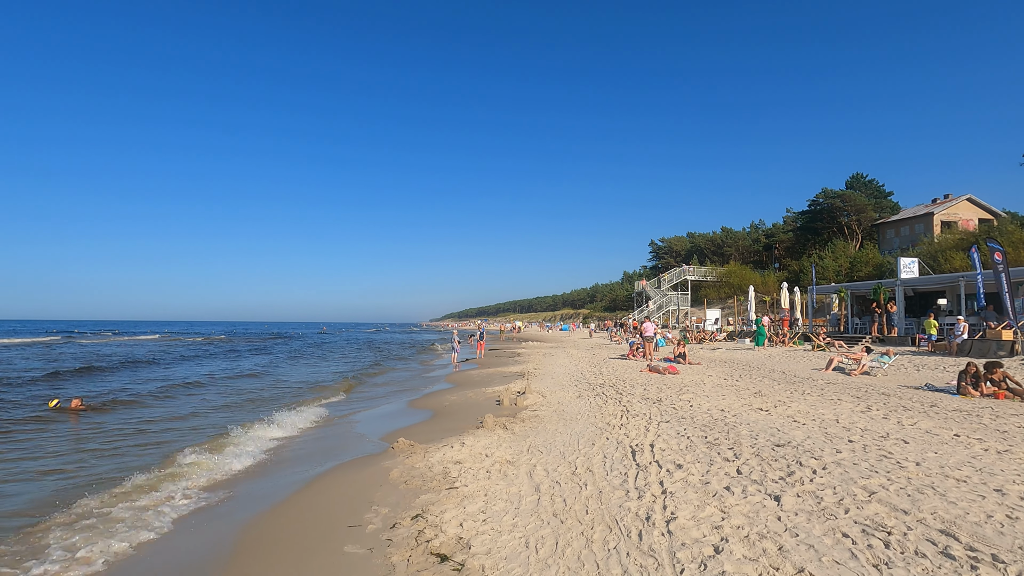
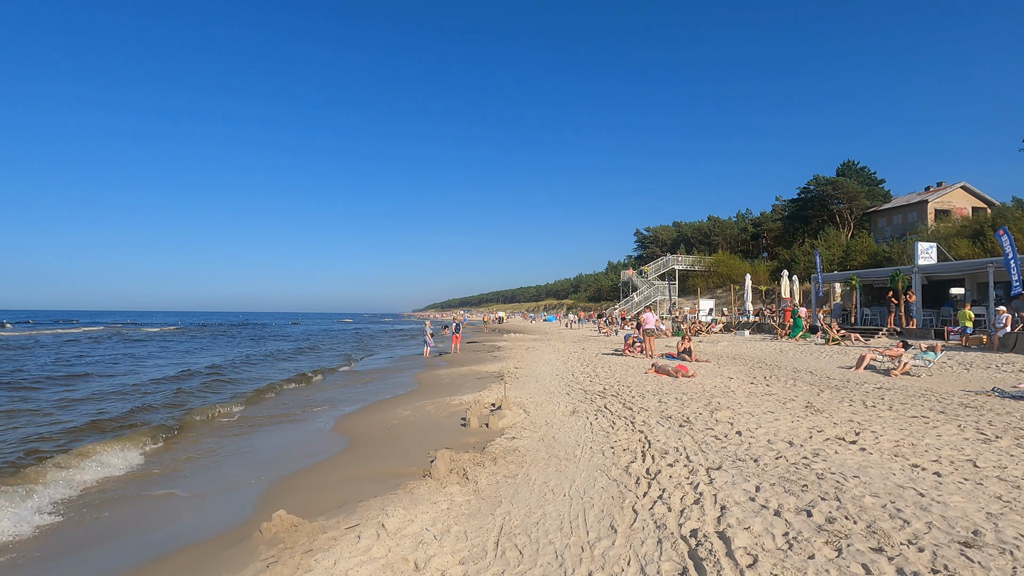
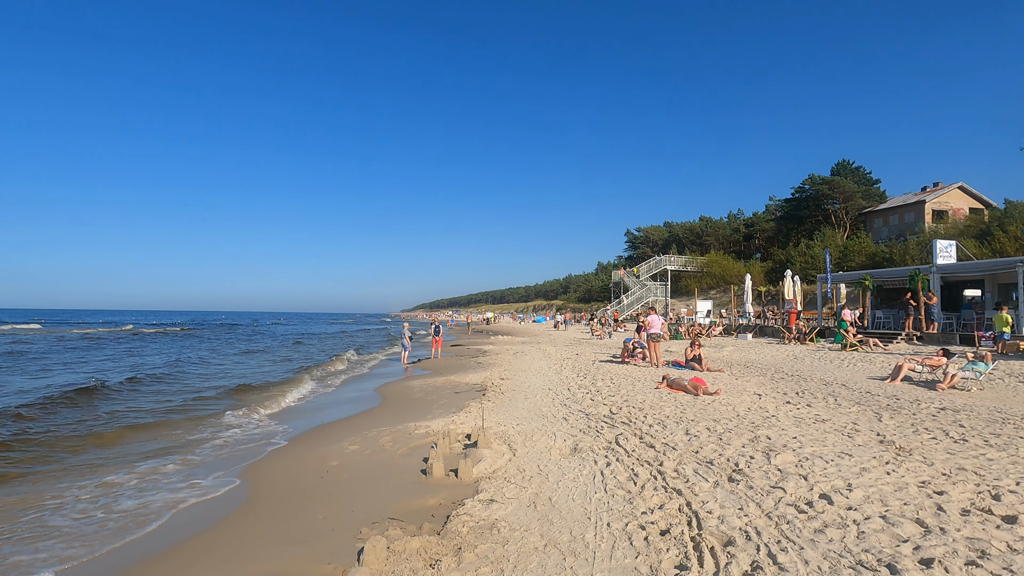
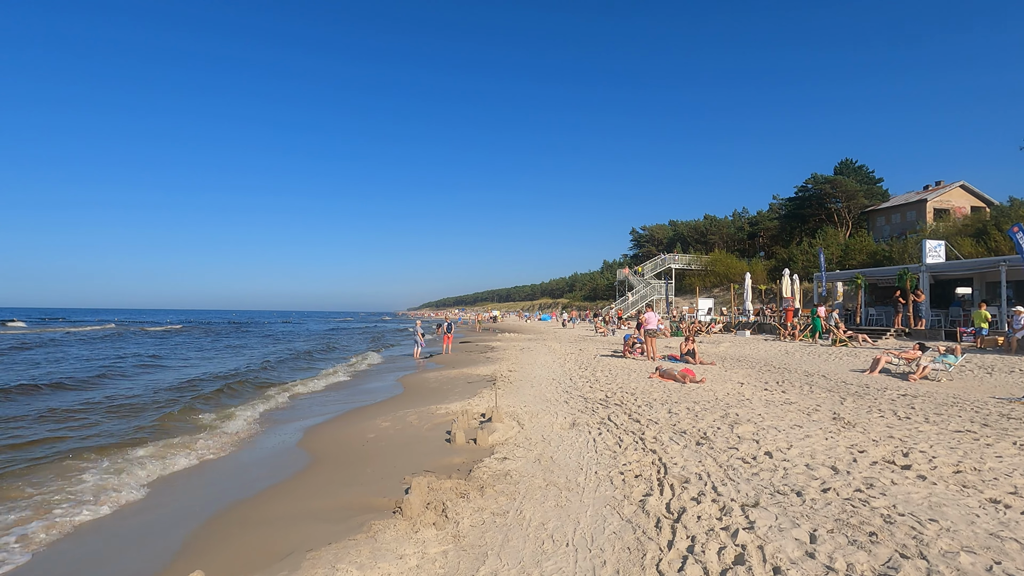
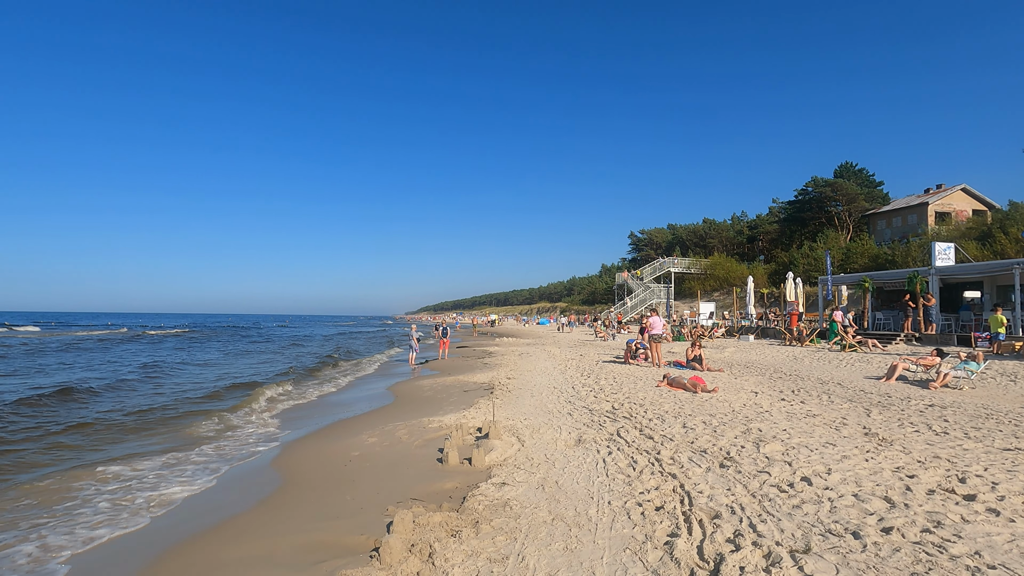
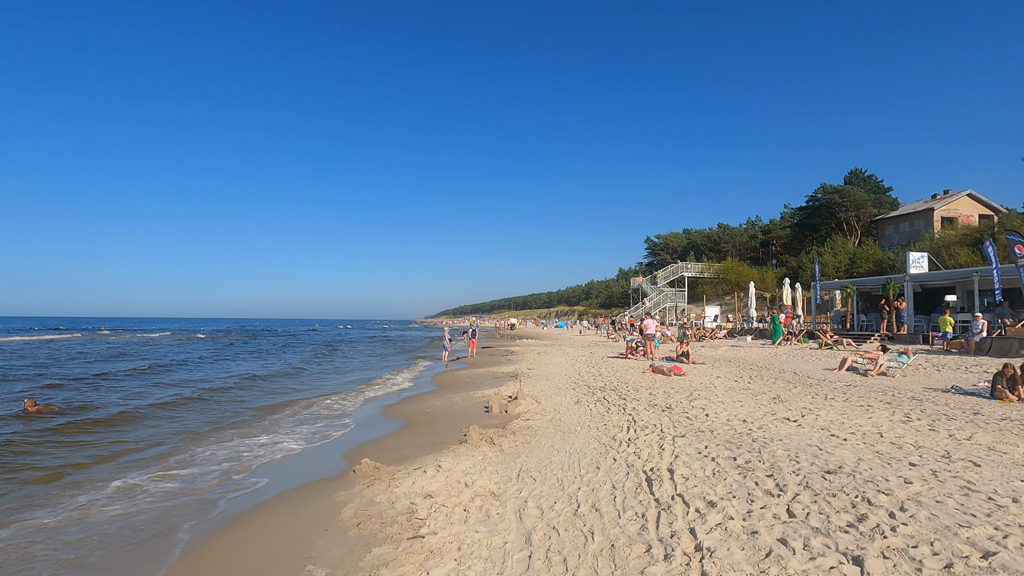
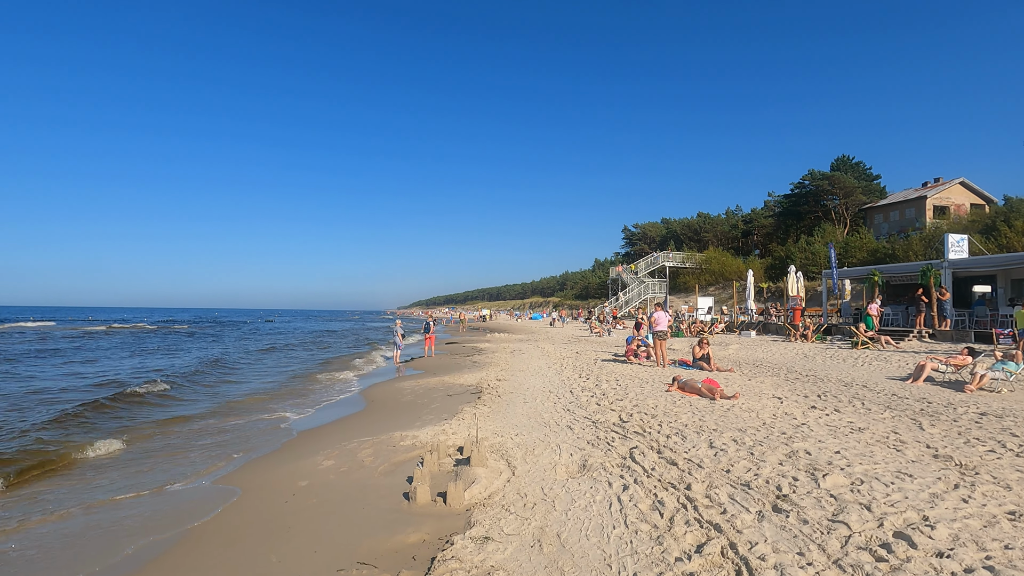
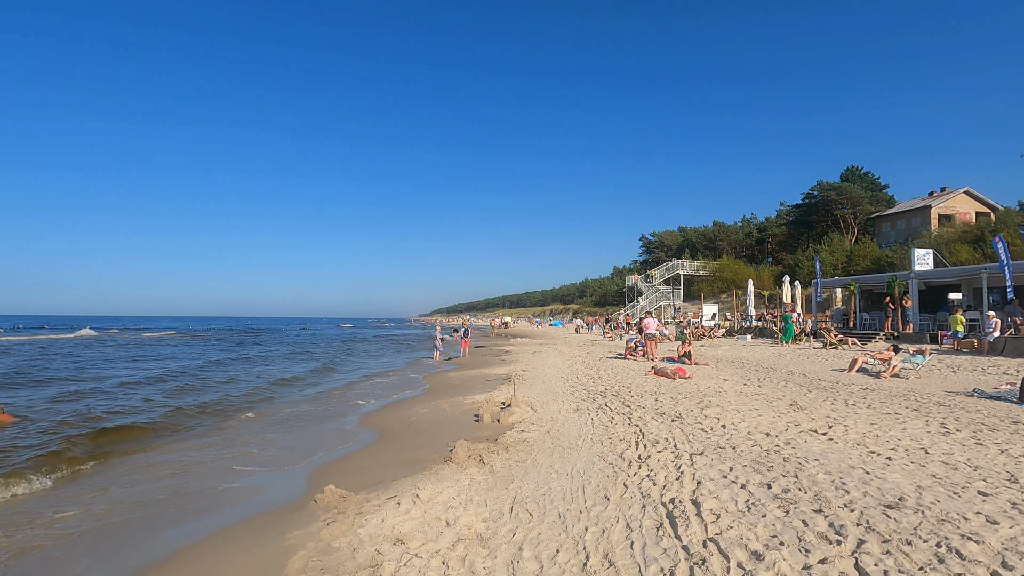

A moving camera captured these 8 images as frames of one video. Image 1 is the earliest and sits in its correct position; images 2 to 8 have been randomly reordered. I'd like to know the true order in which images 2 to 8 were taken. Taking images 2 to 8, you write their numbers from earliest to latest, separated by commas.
6, 8, 2, 4, 5, 3, 7
